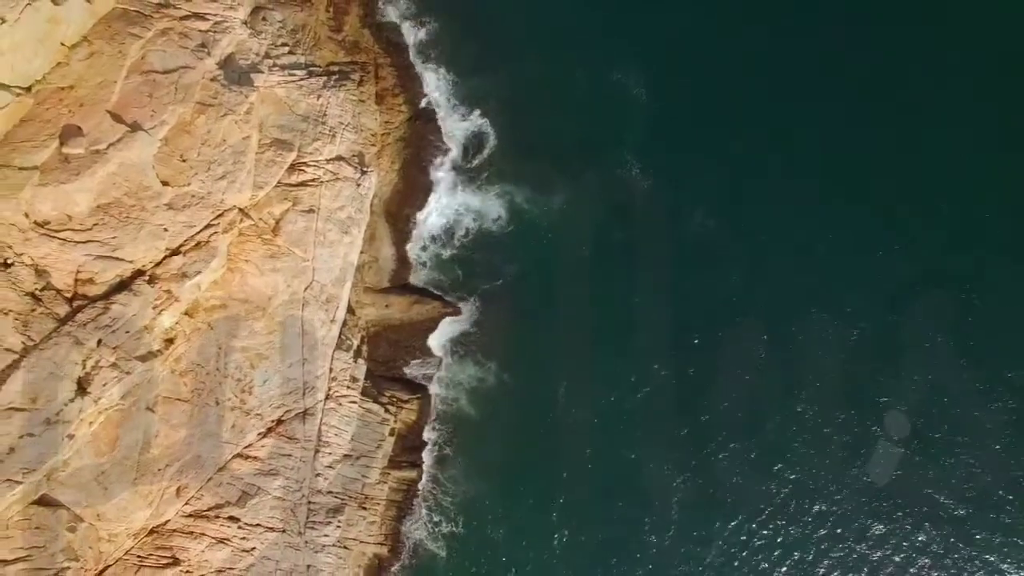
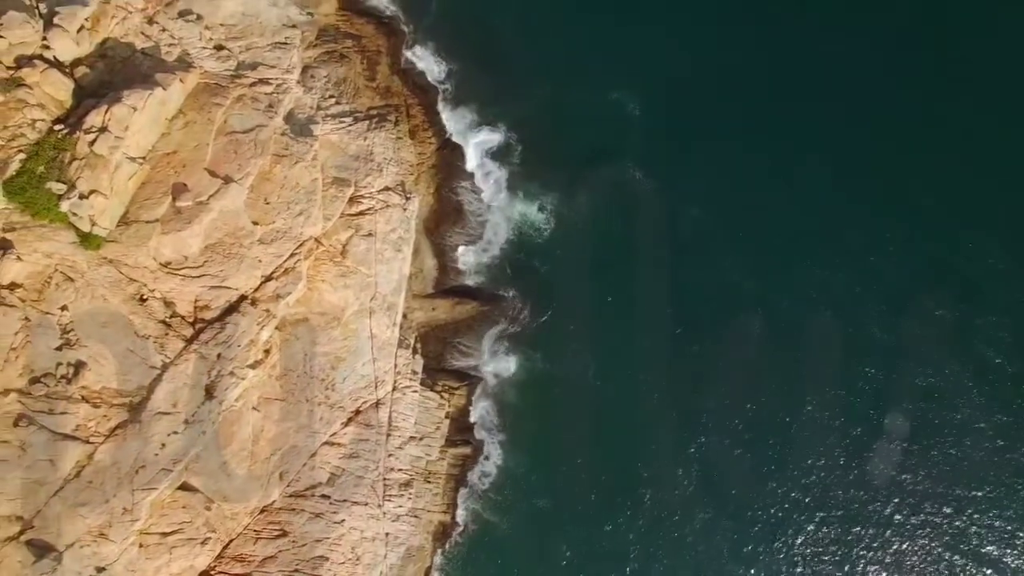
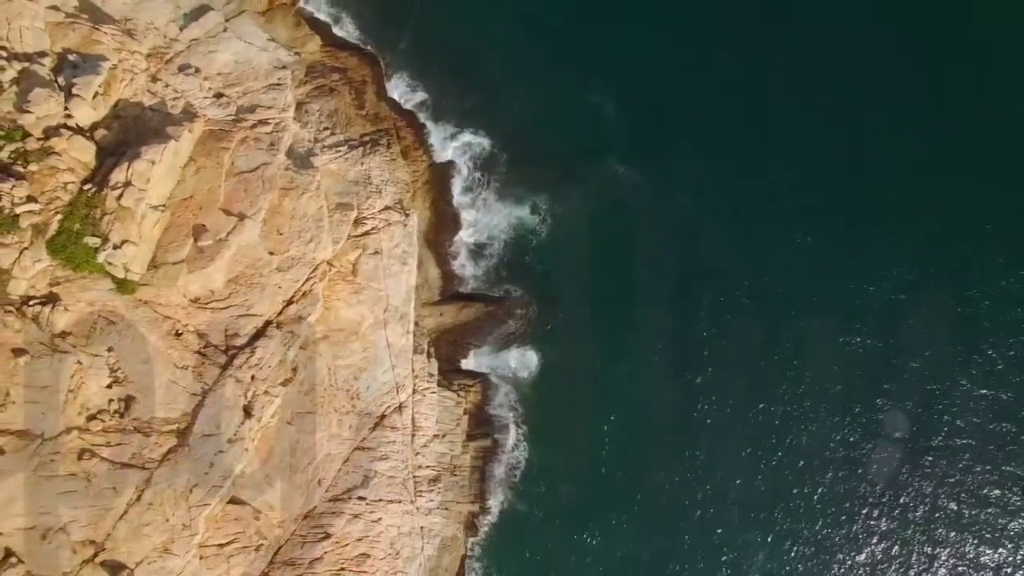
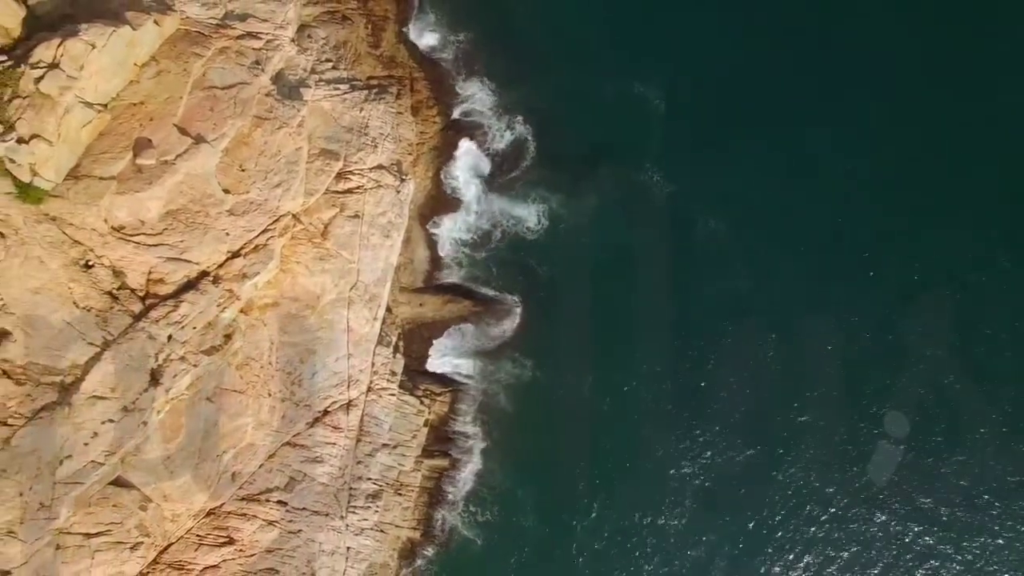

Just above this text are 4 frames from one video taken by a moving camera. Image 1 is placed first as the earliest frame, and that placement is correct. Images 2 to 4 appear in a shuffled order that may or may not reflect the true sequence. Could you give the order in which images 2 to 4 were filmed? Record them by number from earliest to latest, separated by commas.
4, 2, 3
